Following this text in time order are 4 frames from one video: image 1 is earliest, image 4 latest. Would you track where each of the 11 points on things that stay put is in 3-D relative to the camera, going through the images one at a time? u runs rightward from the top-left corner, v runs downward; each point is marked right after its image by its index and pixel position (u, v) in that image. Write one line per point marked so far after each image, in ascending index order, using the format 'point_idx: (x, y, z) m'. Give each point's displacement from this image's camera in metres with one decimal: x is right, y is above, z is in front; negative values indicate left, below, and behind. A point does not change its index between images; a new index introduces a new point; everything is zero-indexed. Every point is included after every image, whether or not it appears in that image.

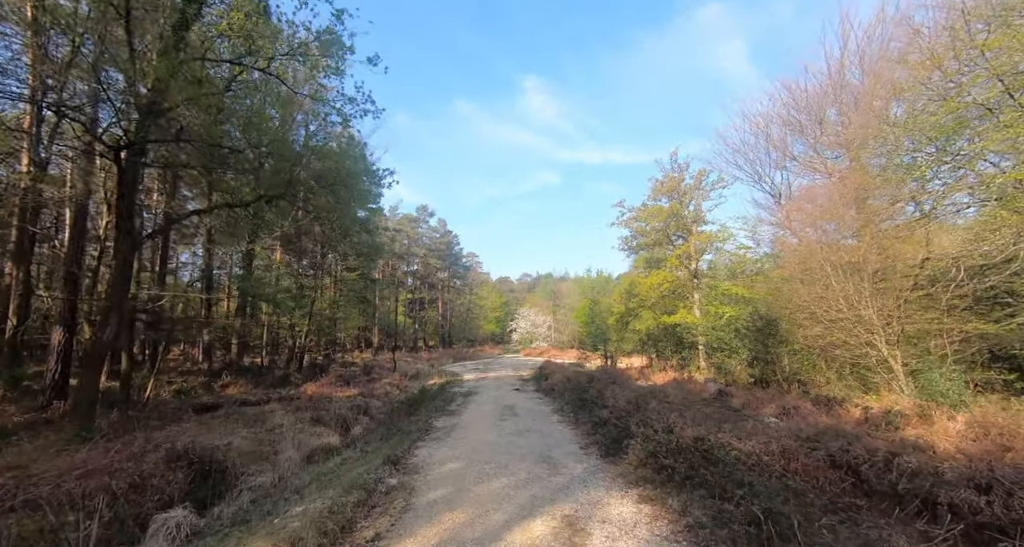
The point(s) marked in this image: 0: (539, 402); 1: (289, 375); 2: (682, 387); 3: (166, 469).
0: (+0.7, -3.3, +11.2) m
1: (-9.5, -4.4, +19.0) m
2: (+5.5, -3.6, +13.9) m
3: (-4.0, -2.2, +5.0) m
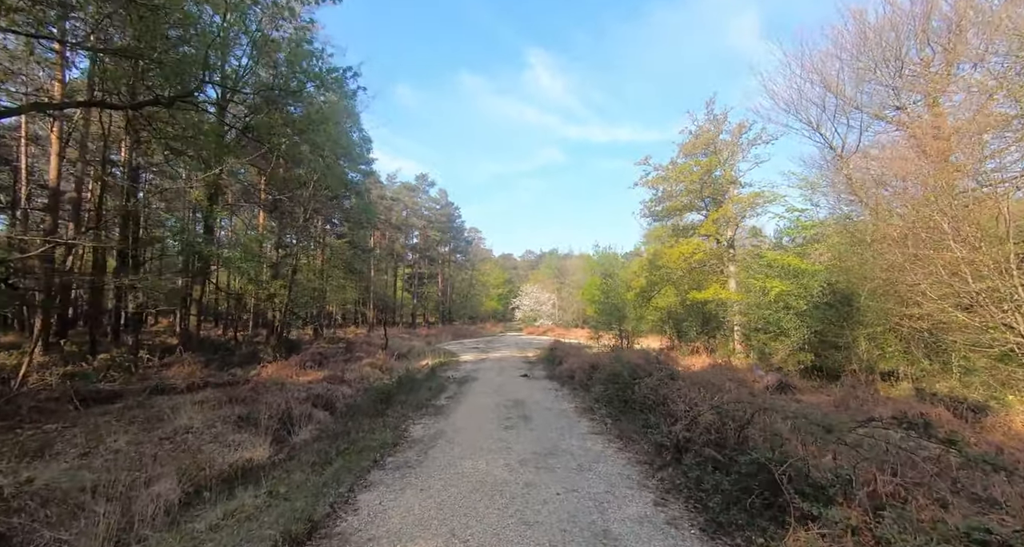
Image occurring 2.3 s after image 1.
0: (+0.8, -2.4, +8.4) m
1: (-9.3, -2.9, +16.3) m
2: (+5.7, -2.6, +11.1) m
3: (-3.8, -1.5, +2.2) m
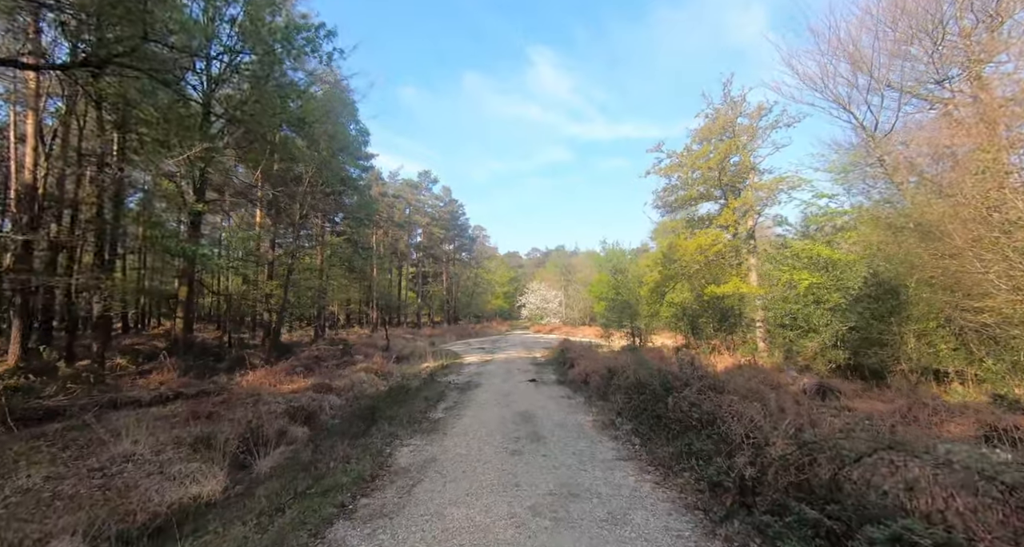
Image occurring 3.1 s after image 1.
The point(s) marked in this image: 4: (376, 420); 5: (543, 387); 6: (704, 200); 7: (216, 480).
0: (+1.0, -2.2, +7.3) m
1: (-9.1, -2.9, +15.3) m
2: (+5.8, -2.4, +10.0) m
3: (-3.8, -1.5, +1.2) m
4: (-2.0, -2.2, +6.5) m
5: (+0.7, -2.6, +9.9) m
6: (+8.5, +3.3, +19.5) m
7: (-3.3, -2.3, +4.9) m
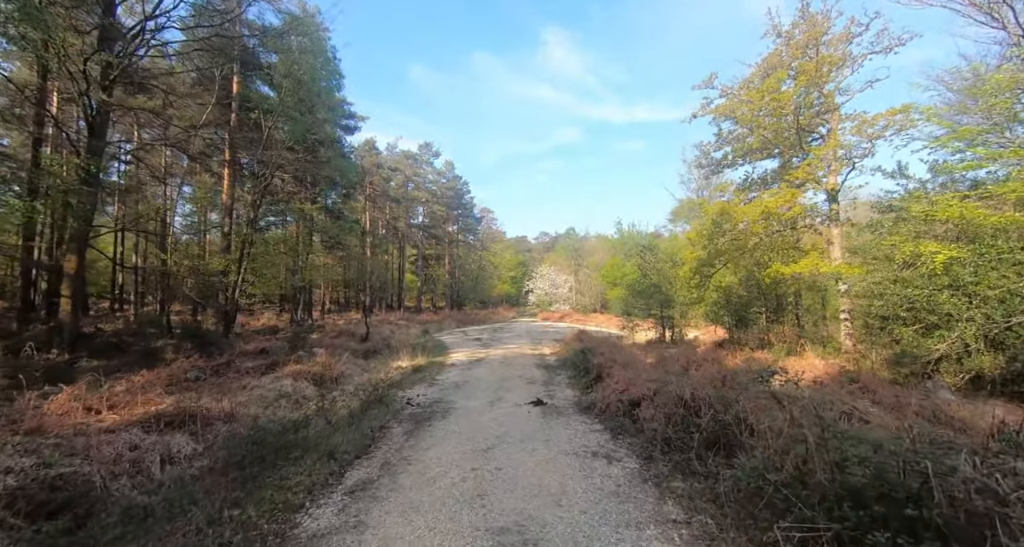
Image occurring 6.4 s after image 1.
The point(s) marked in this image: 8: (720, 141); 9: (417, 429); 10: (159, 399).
0: (+0.8, -1.7, +3.1) m
1: (-9.1, -2.0, +11.4) m
2: (+5.7, -1.9, +5.7) m
3: (-4.1, -1.1, -2.9) m
4: (-2.2, -1.6, +2.5) m
5: (+0.6, -1.9, +5.8) m
6: (+8.6, +4.1, +15.0) m
7: (-3.5, -1.8, +0.8) m
8: (+7.5, +4.7, +15.9) m
9: (-1.2, -2.0, +5.7) m
10: (-5.1, -1.8, +6.3) m
